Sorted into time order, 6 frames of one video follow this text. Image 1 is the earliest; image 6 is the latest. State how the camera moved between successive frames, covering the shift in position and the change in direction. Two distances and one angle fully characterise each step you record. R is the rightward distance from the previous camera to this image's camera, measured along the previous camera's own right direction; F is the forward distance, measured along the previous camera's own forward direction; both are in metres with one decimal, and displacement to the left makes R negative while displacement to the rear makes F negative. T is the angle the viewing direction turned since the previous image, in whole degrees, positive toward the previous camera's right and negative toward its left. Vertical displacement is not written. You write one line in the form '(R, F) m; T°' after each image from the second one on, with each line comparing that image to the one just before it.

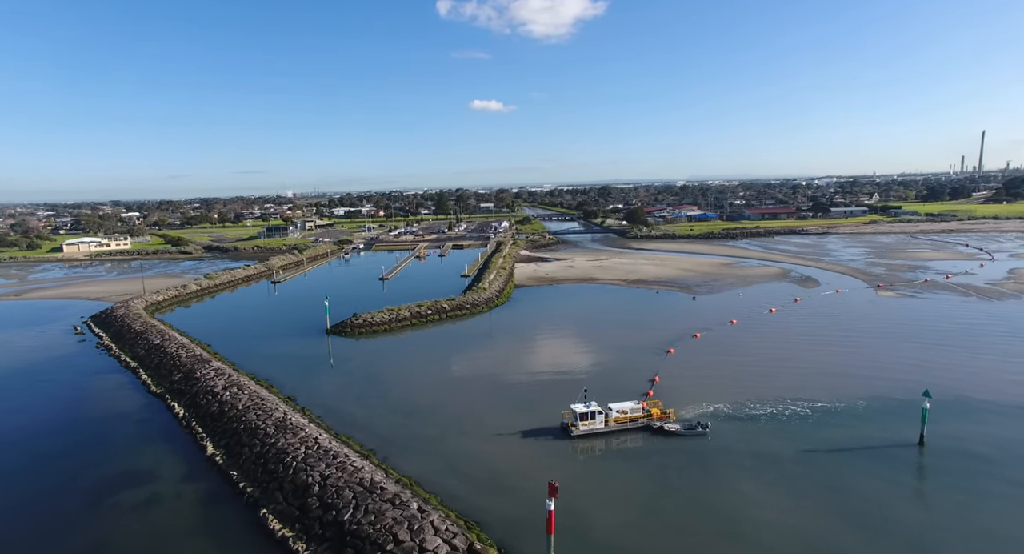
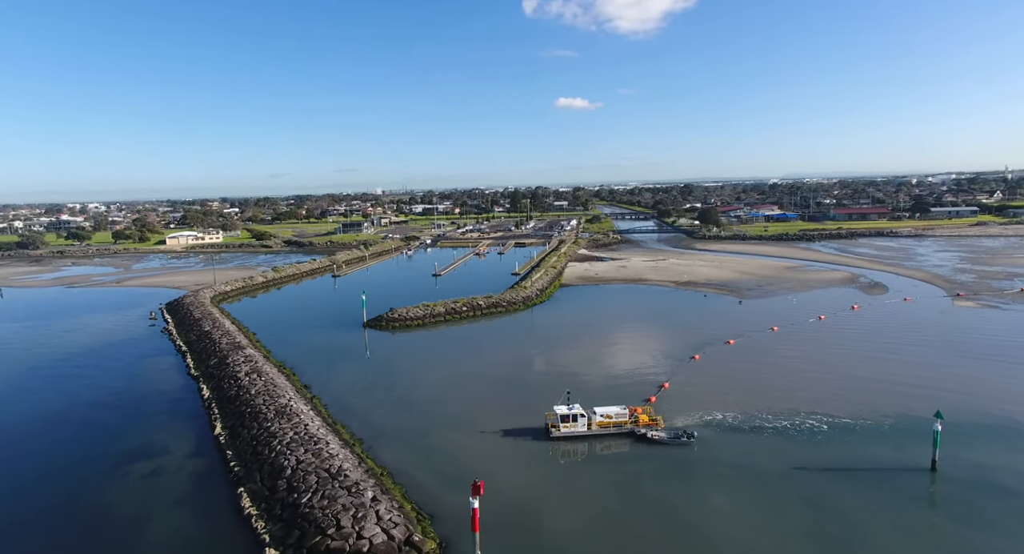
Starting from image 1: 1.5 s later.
(+2.0, +0.1) m; -8°
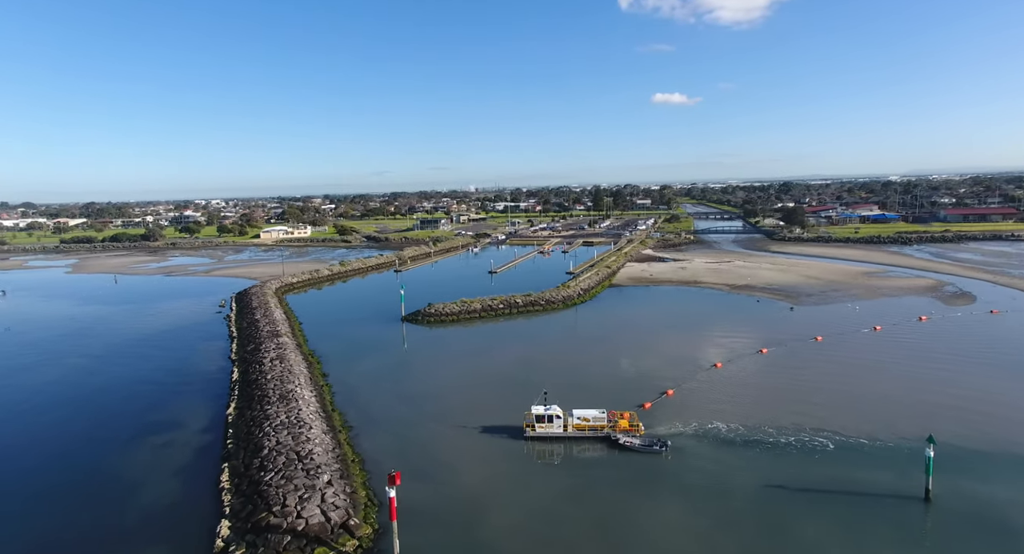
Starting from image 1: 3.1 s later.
(+2.3, +0.1) m; -8°
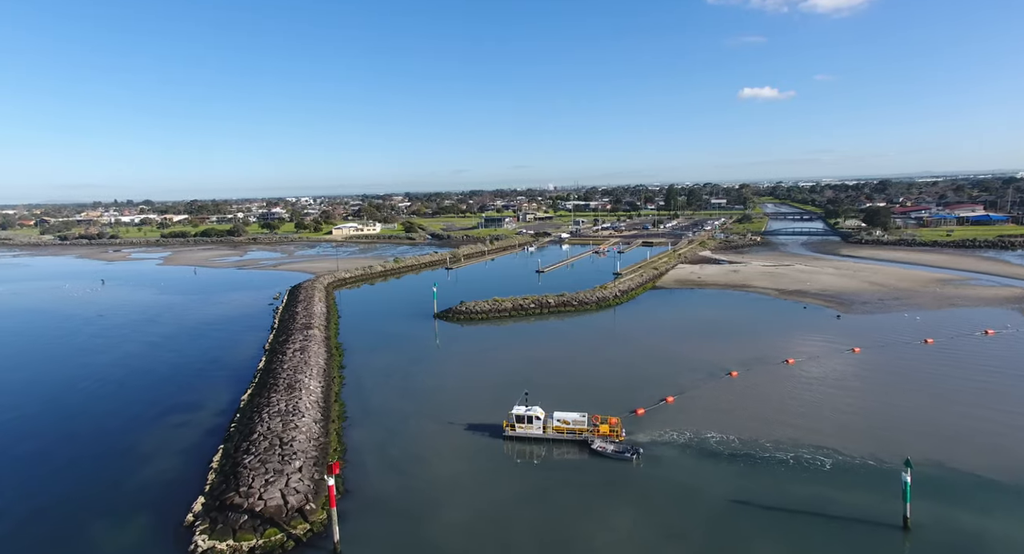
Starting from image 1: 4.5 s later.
(+1.9, 0.0) m; -7°
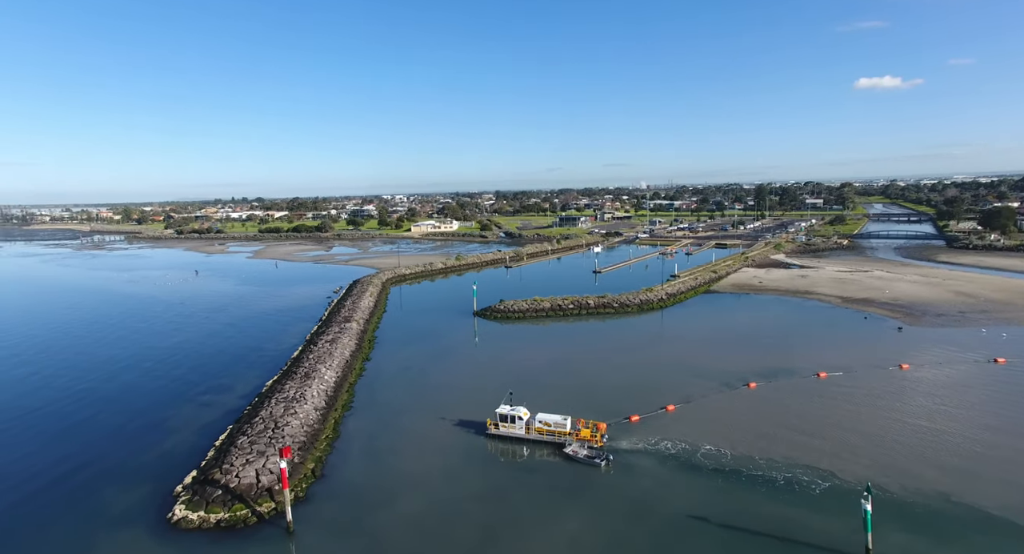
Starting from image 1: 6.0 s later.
(+2.2, 0.0) m; -8°
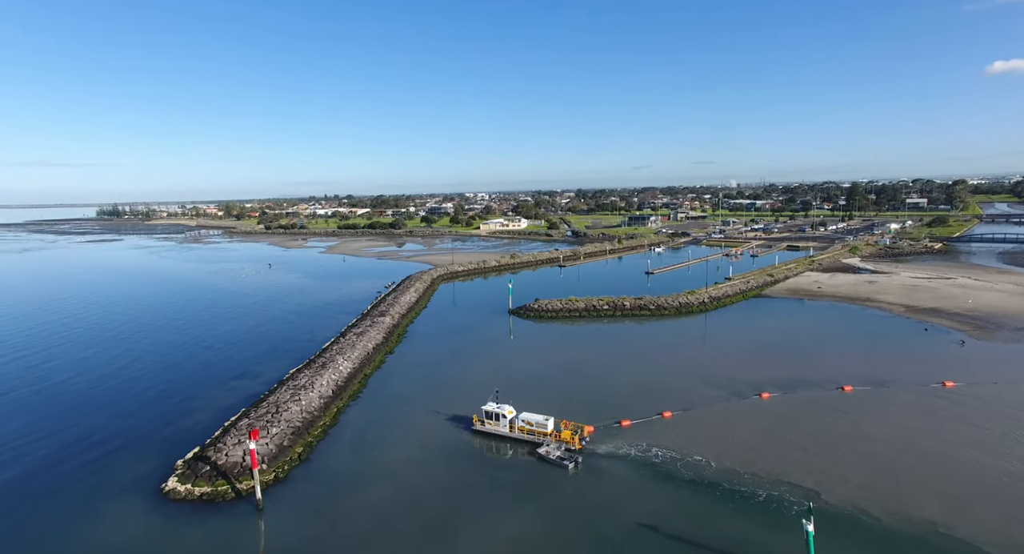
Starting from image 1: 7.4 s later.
(+2.0, 0.0) m; -8°
